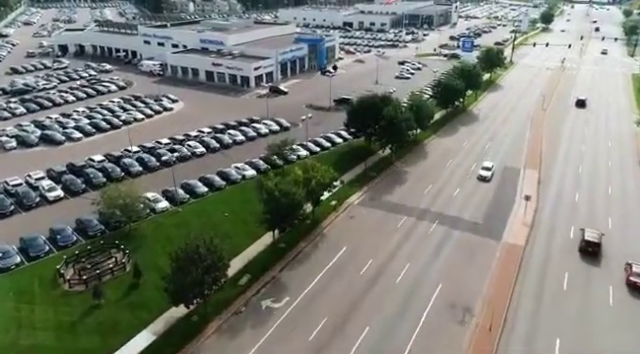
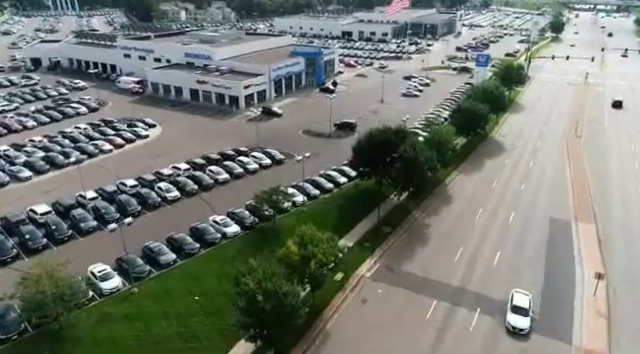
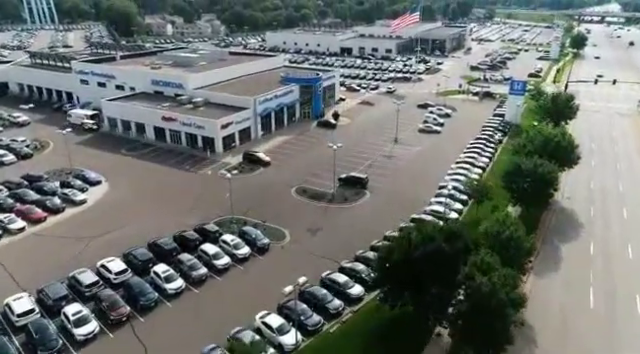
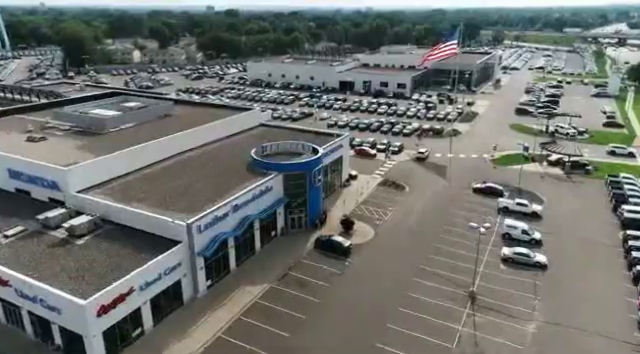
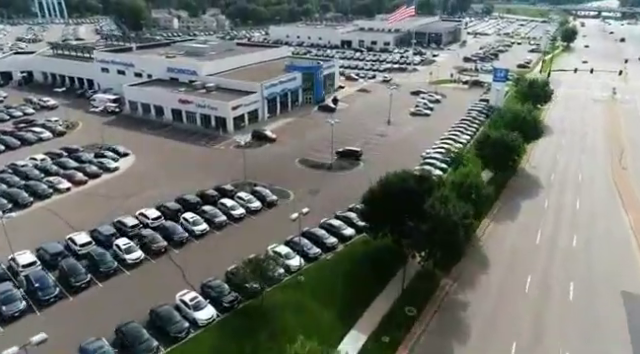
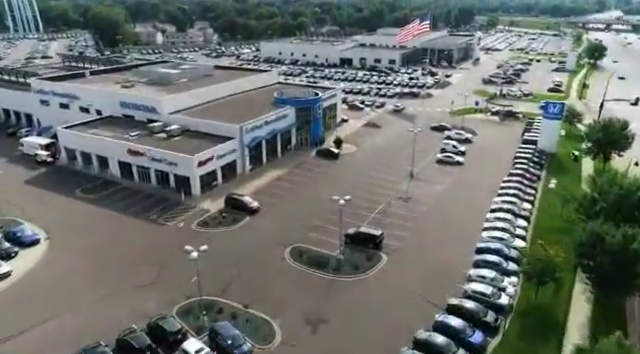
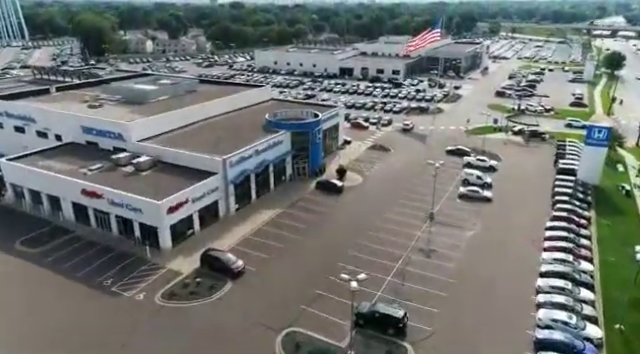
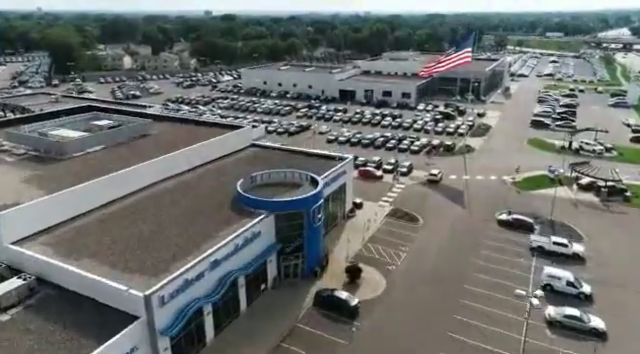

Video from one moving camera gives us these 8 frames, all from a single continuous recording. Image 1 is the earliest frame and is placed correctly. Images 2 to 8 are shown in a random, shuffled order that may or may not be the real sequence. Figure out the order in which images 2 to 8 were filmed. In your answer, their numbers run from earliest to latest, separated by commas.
2, 5, 3, 6, 7, 4, 8
